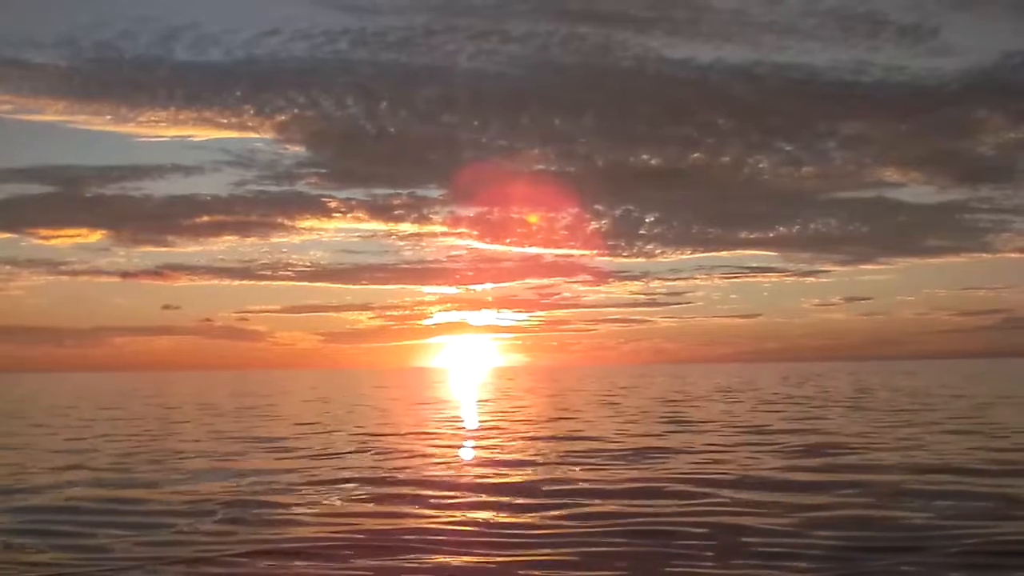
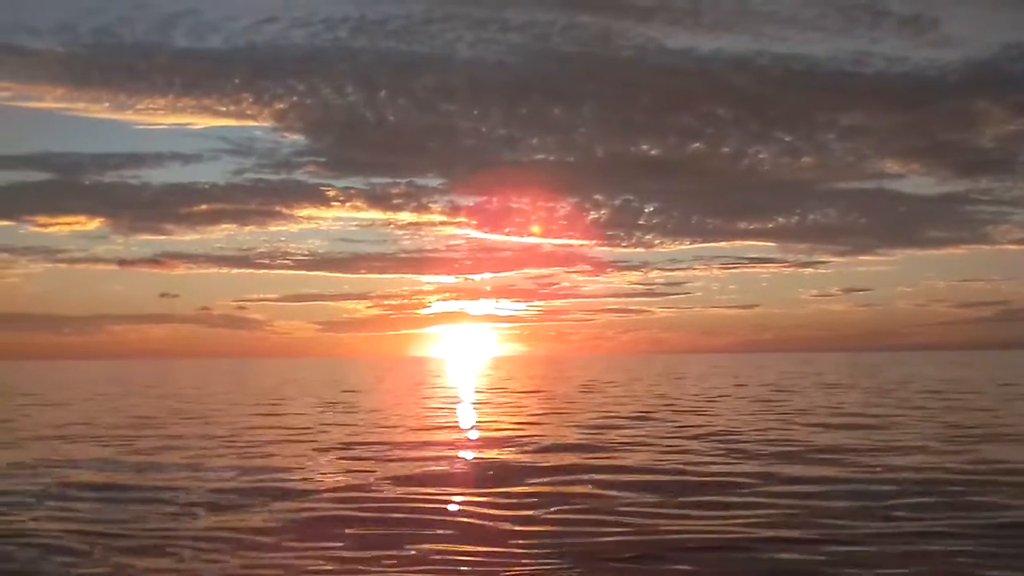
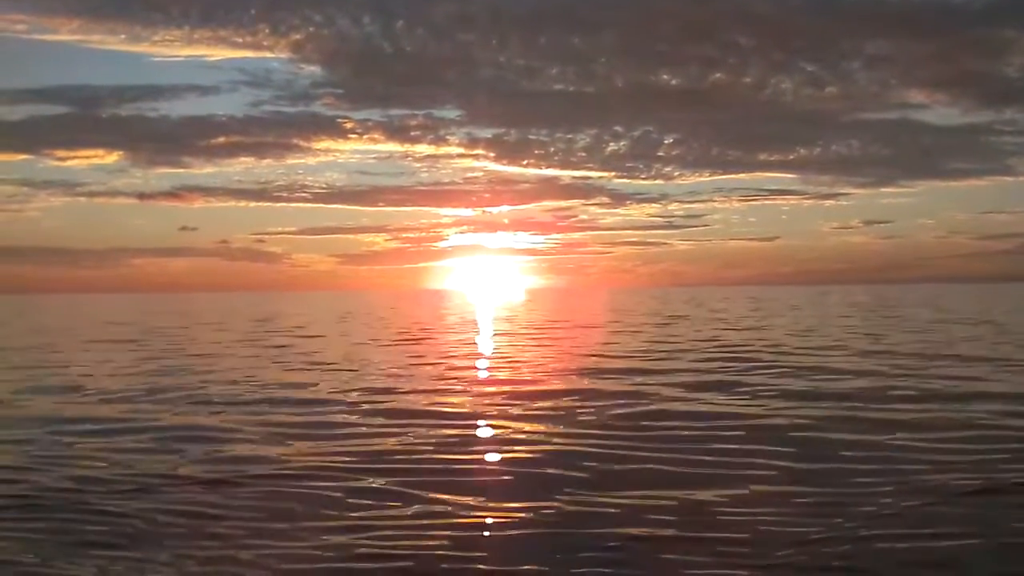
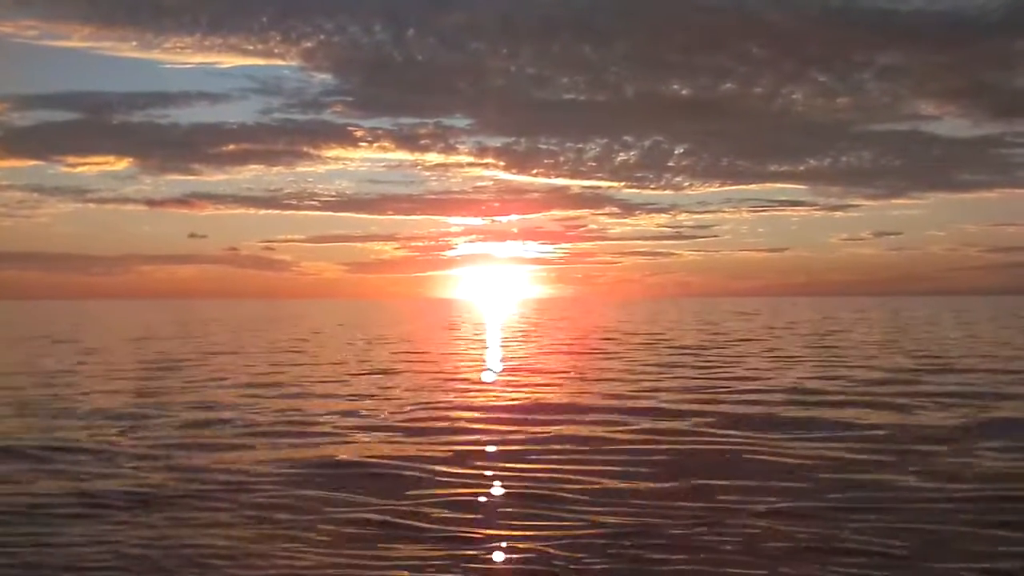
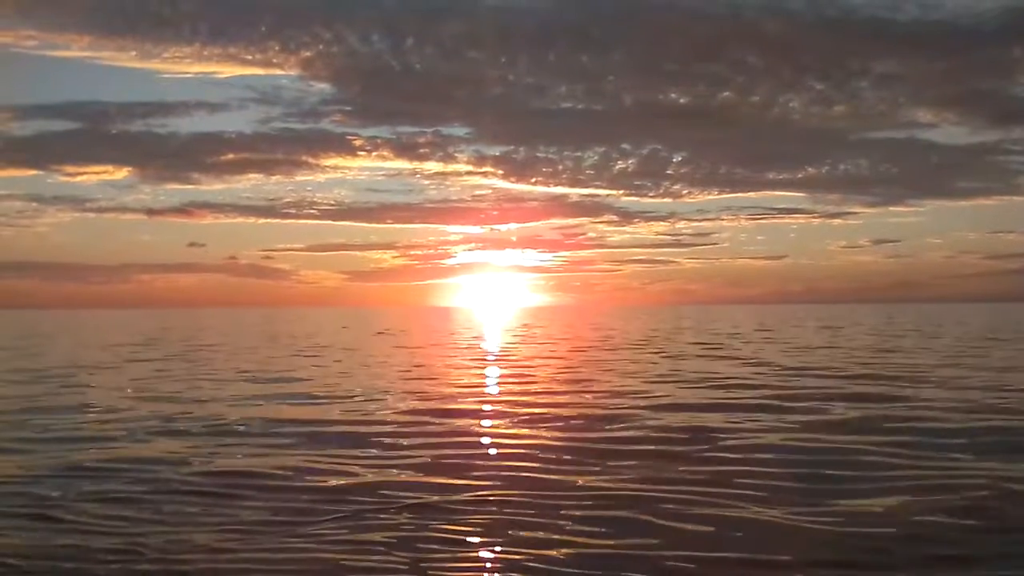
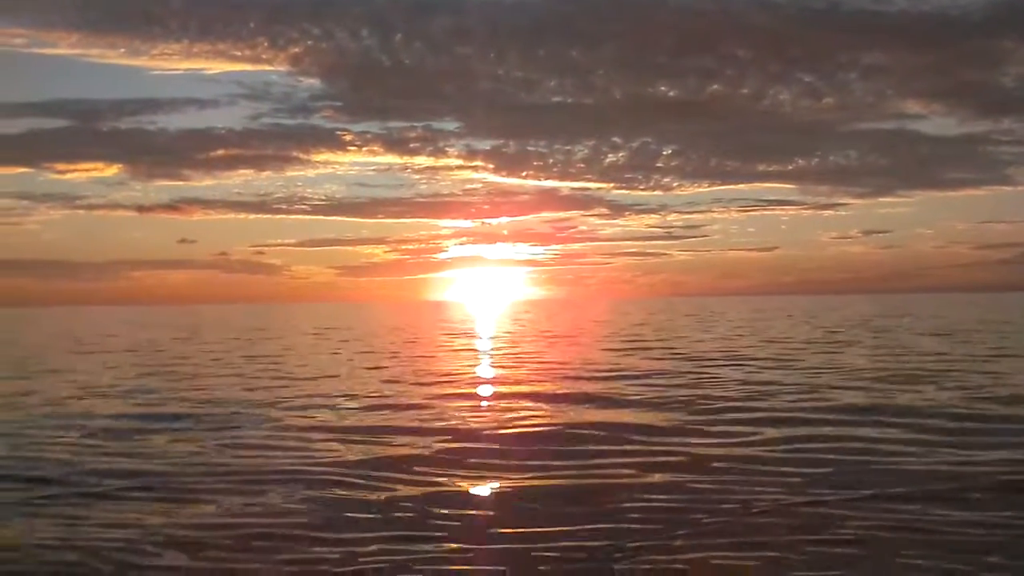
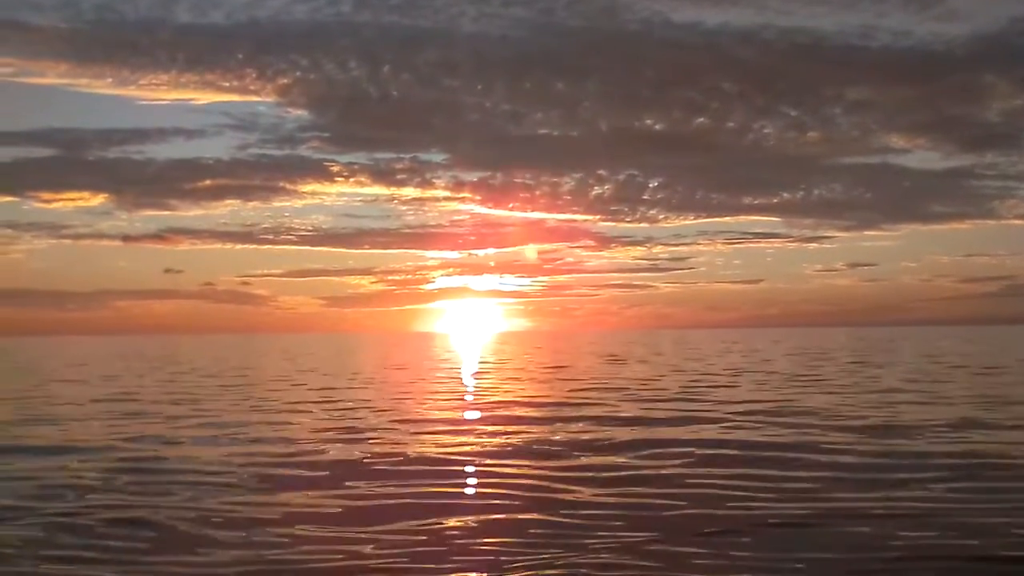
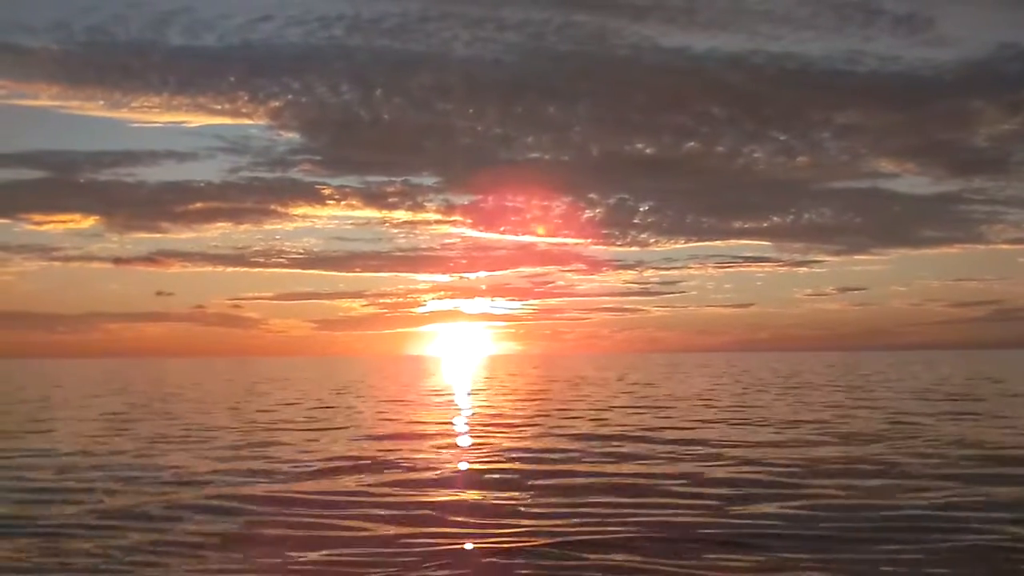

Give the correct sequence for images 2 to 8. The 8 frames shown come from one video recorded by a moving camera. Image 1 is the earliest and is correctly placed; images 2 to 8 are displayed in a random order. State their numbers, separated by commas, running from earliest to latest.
8, 2, 7, 6, 3, 5, 4
